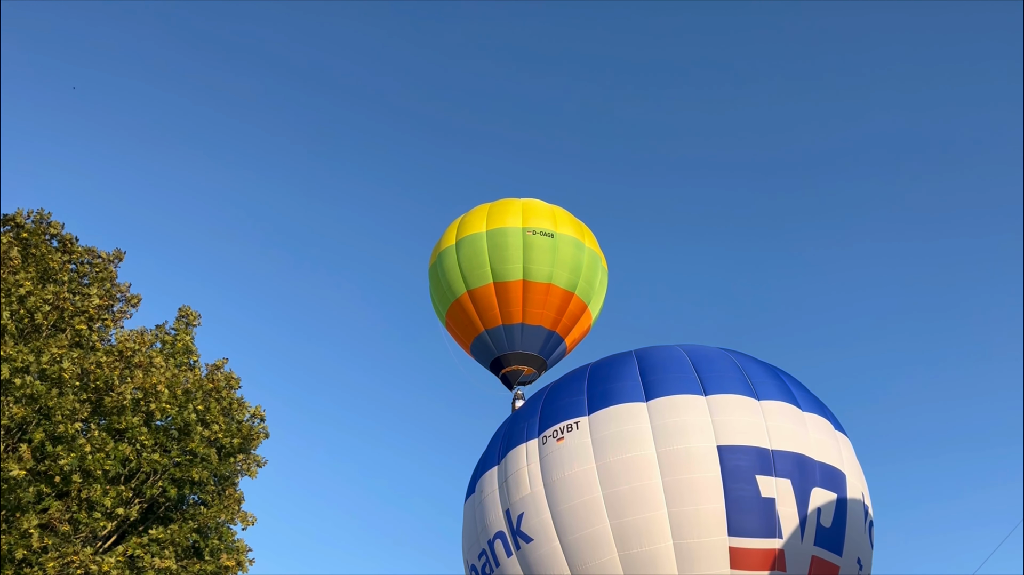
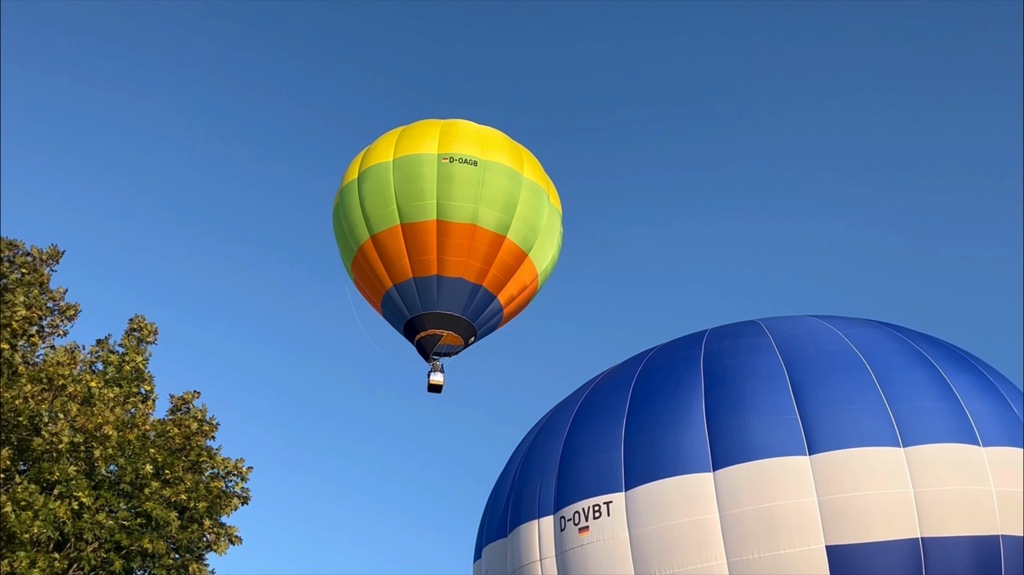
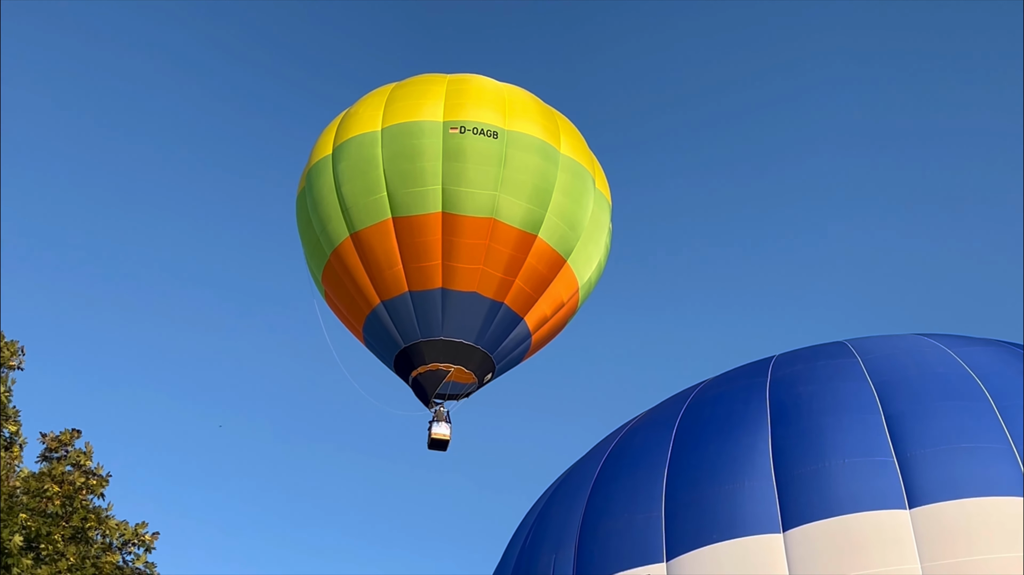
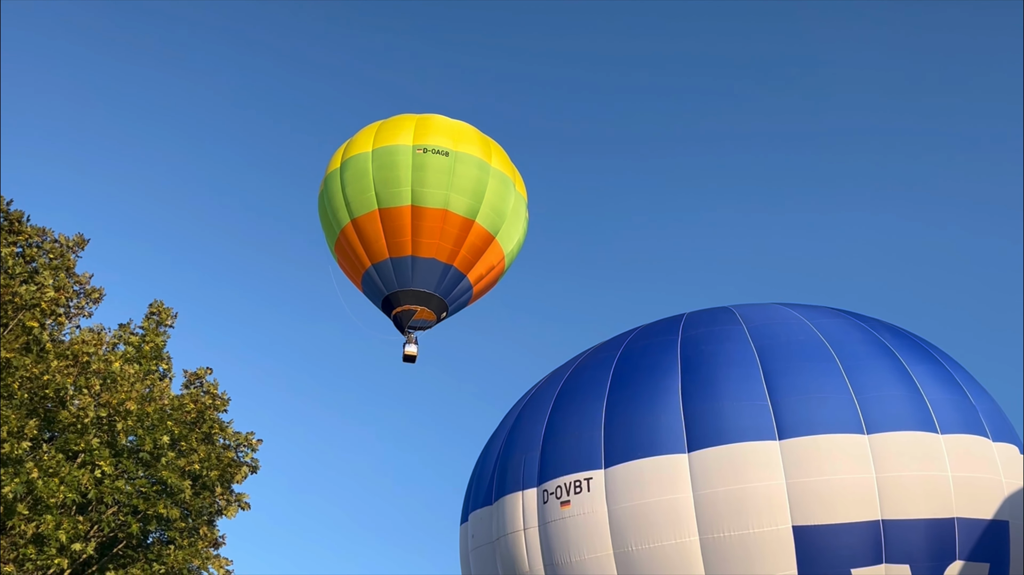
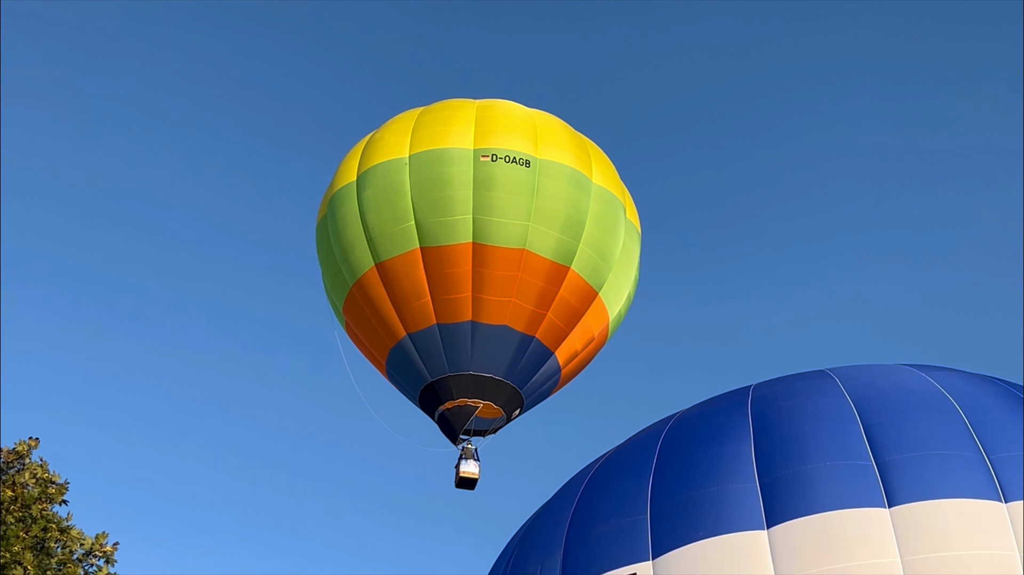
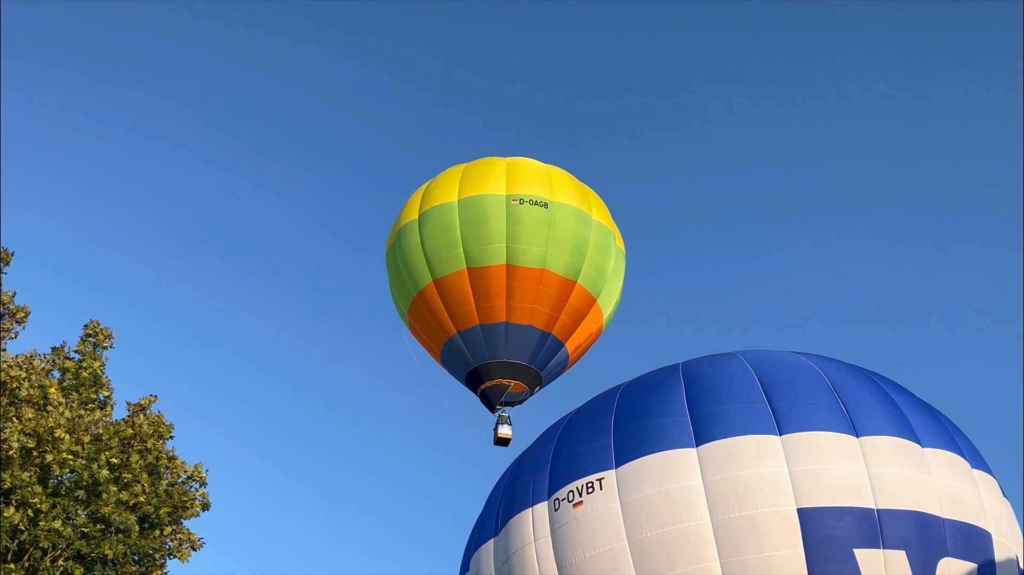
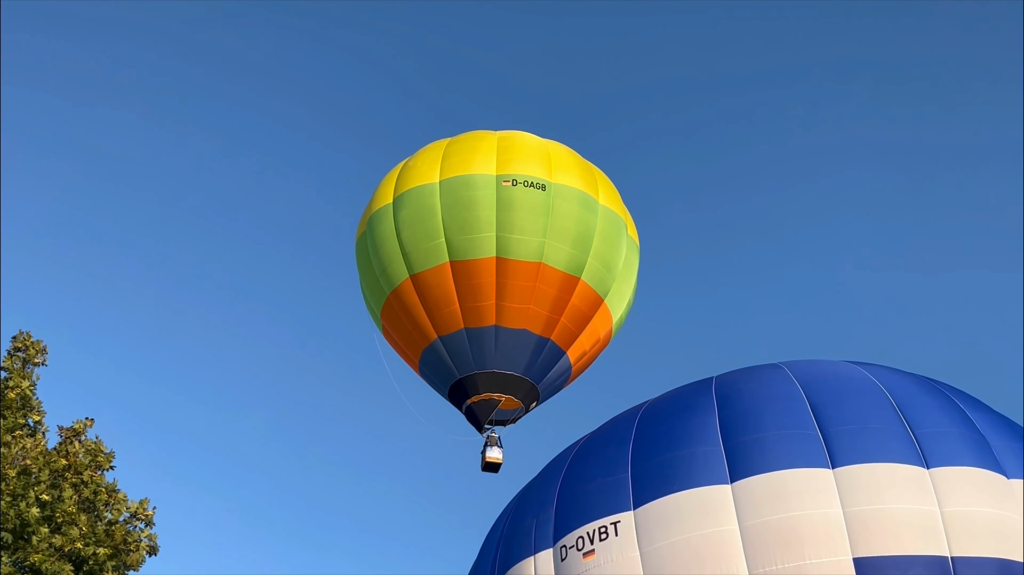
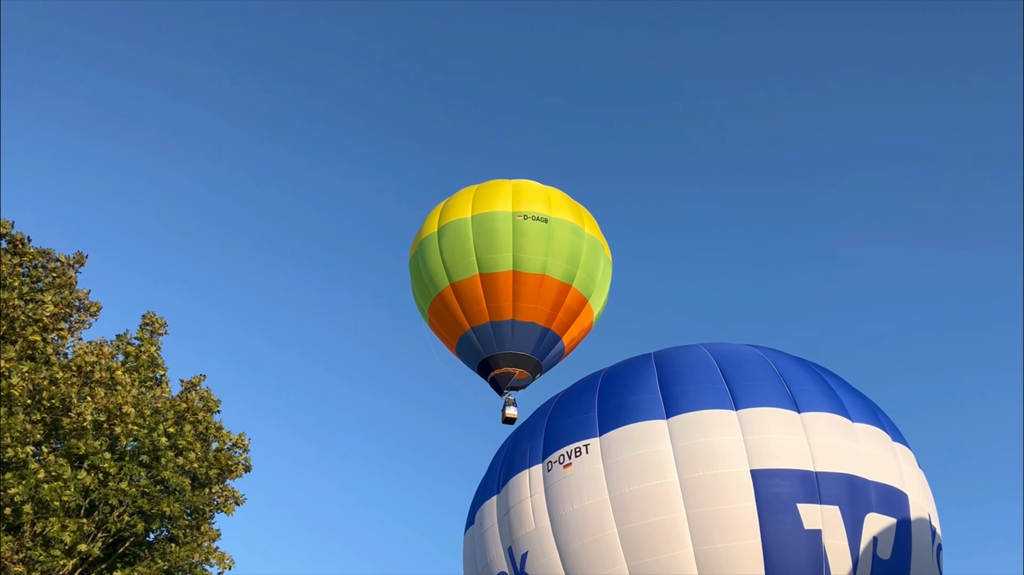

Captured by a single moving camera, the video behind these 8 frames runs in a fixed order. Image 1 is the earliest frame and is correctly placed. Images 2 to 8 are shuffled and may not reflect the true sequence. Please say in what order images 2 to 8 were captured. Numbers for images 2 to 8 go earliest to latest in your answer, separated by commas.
8, 6, 7, 5, 3, 2, 4
